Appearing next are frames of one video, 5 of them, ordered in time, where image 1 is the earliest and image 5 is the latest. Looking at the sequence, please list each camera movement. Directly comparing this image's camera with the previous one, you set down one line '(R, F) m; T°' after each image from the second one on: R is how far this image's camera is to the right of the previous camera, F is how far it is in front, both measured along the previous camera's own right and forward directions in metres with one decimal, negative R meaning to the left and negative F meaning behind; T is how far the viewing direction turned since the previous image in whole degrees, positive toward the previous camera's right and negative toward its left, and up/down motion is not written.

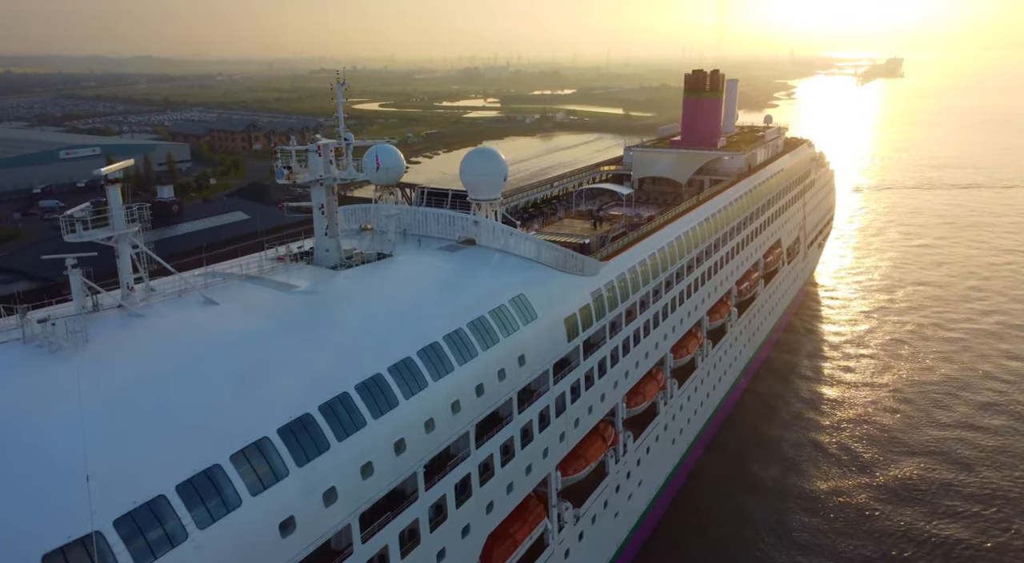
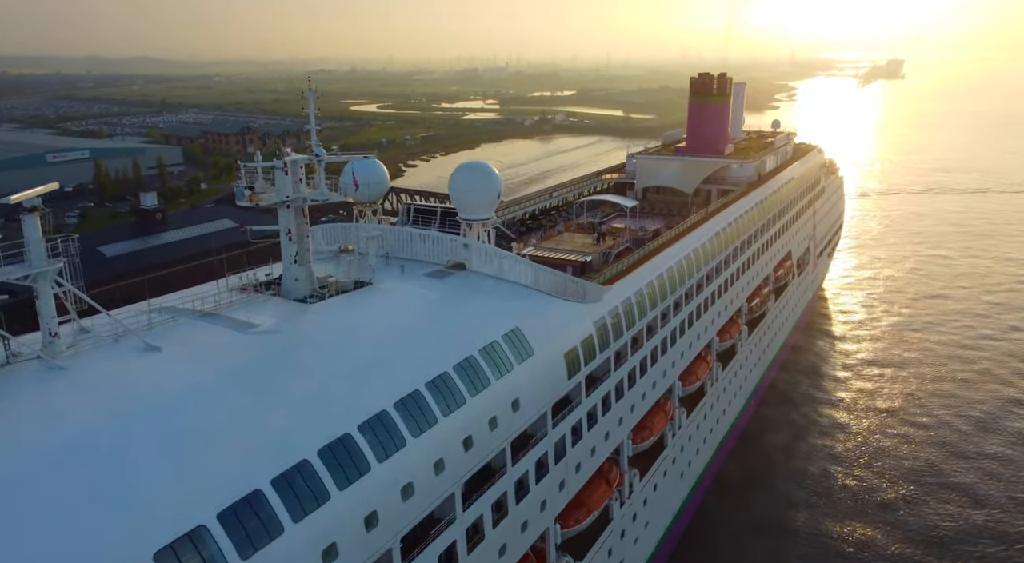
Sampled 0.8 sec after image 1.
(+0.1, +1.7) m; 0°
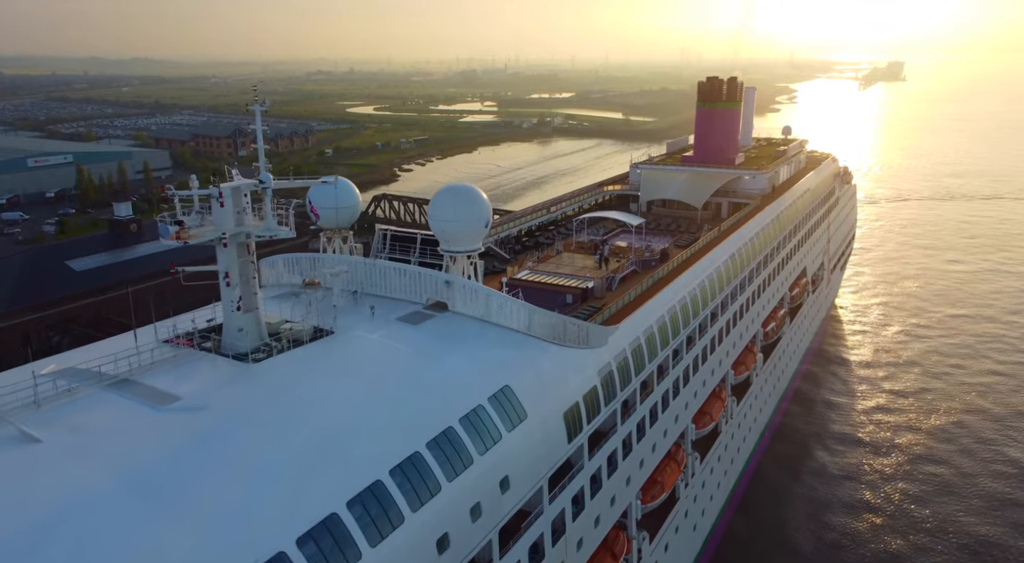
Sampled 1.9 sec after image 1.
(+0.2, +2.3) m; 0°
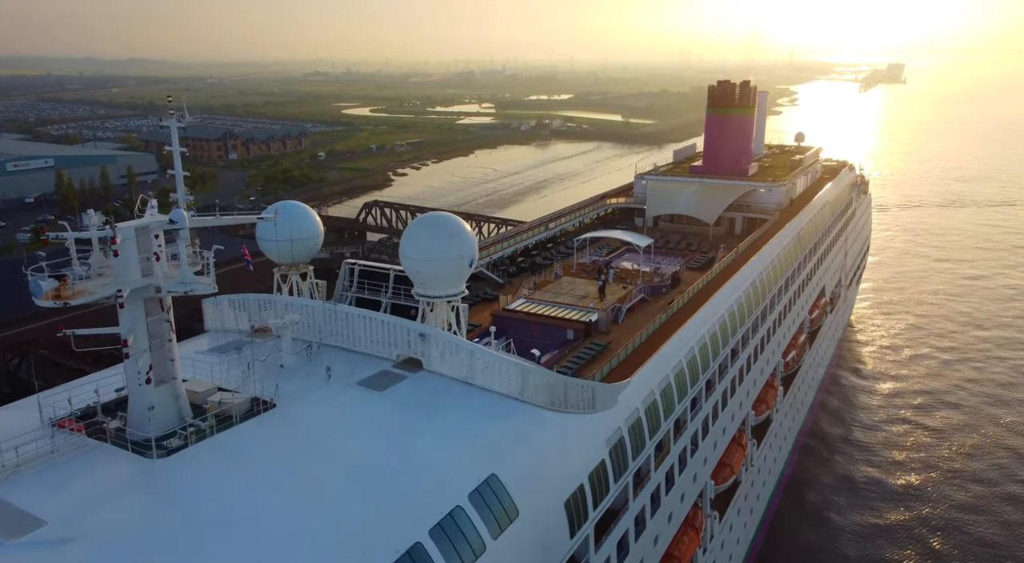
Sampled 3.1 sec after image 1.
(+0.1, +2.5) m; 0°
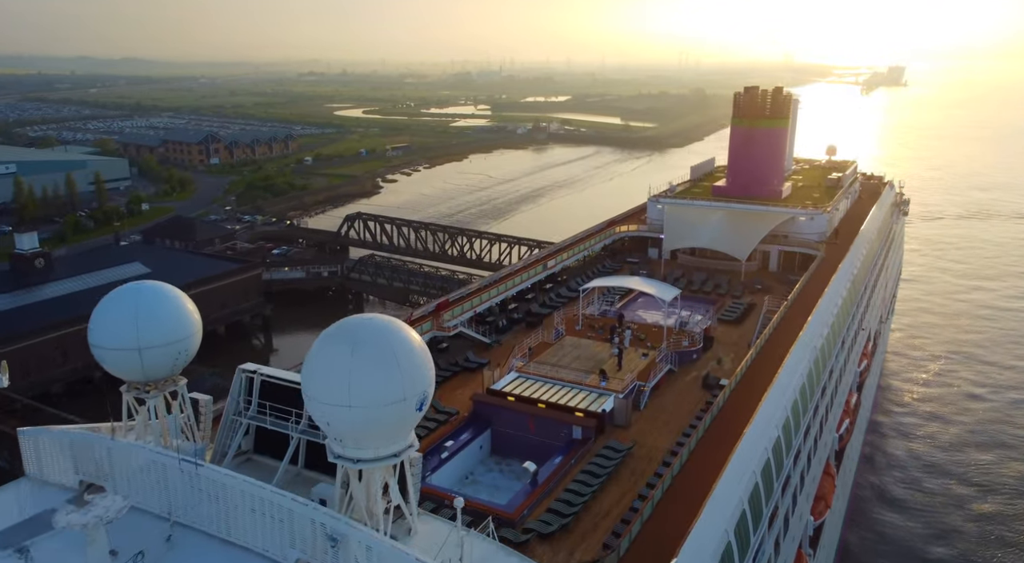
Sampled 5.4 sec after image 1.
(+0.2, +4.6) m; 0°
